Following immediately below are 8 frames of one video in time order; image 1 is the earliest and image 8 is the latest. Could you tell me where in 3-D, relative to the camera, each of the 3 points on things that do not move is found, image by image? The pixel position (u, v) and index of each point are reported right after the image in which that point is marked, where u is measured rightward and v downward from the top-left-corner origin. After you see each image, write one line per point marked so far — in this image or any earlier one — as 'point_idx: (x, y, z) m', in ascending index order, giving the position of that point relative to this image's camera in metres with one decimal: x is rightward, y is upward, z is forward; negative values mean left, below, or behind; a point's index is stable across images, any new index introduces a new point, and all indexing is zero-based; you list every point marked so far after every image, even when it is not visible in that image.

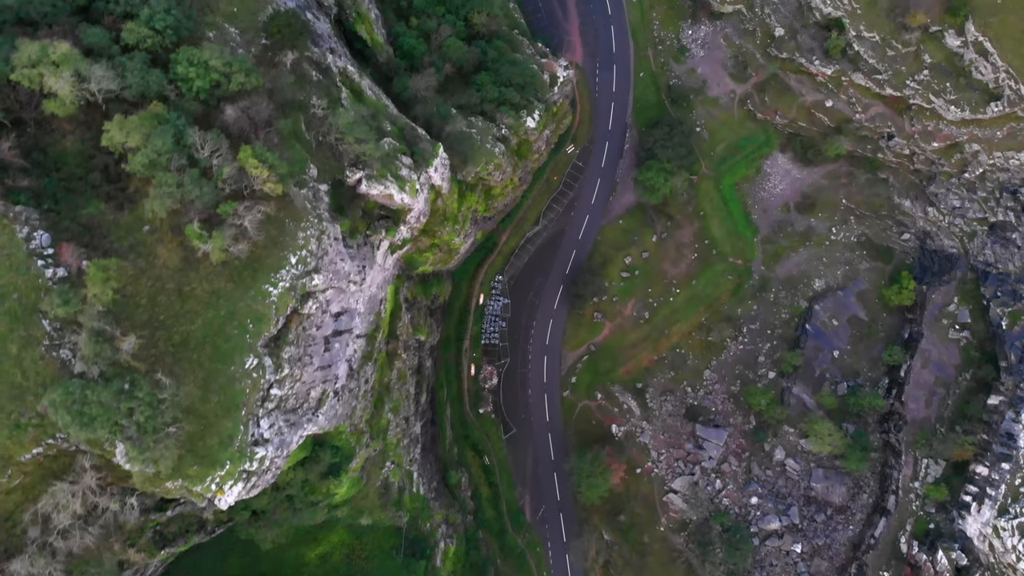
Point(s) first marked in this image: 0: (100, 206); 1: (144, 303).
0: (-10.5, +2.1, +18.4) m
1: (-9.3, -0.4, +18.1) m
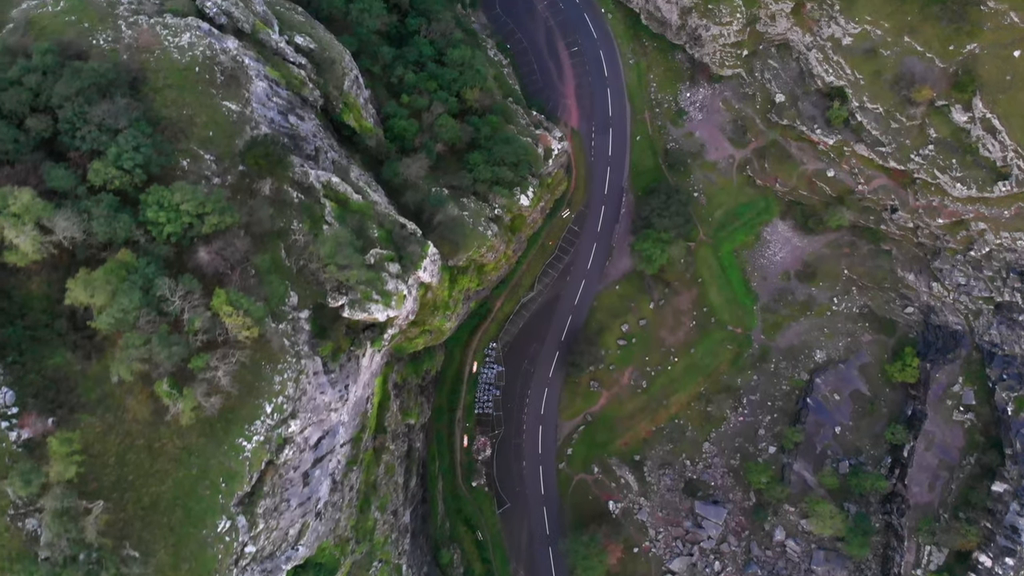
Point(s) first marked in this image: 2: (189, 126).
0: (-10.9, -1.6, +17.5) m
1: (-9.6, -4.2, +17.3) m
2: (-8.8, +4.4, +19.7) m
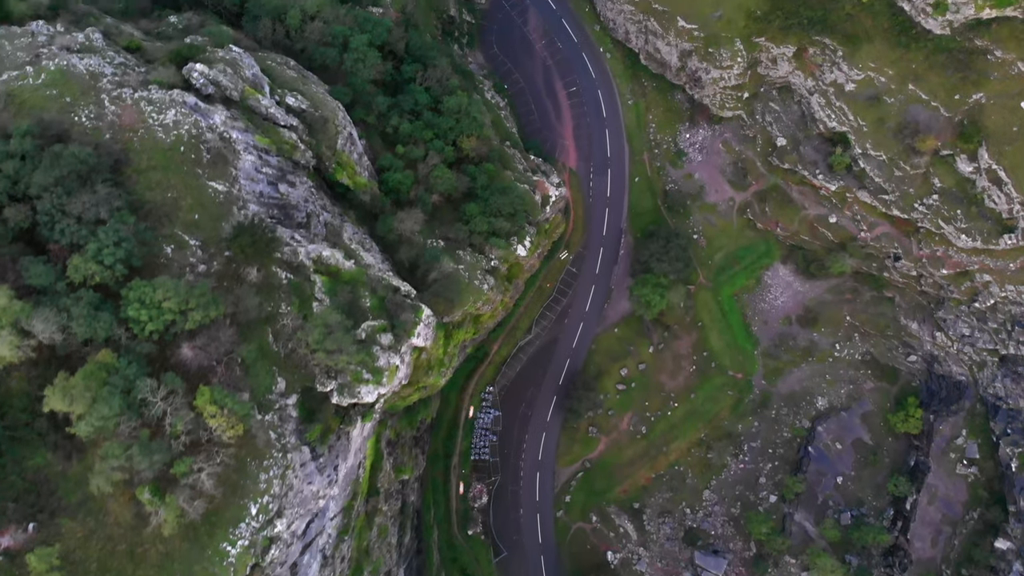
0: (-11.0, -4.0, +17.0) m
1: (-9.8, -6.5, +16.7) m
2: (-9.0, +2.1, +19.1) m
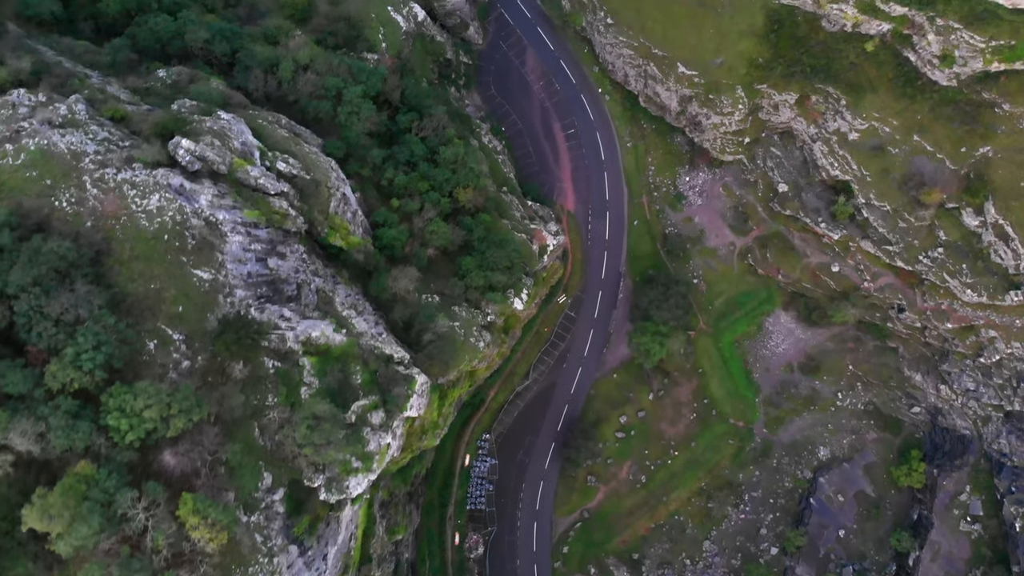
0: (-11.2, -6.4, +16.4) m
1: (-9.9, -9.0, +16.2) m
2: (-9.1, -0.4, +18.5) m
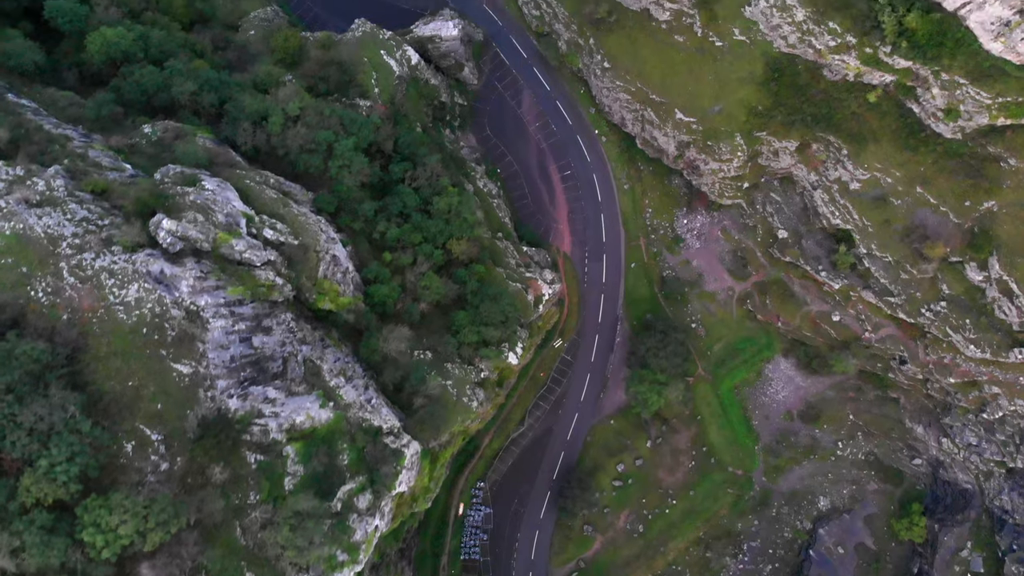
0: (-11.4, -8.8, +15.9) m
1: (-10.2, -11.4, +15.7) m
2: (-9.4, -2.8, +18.0) m
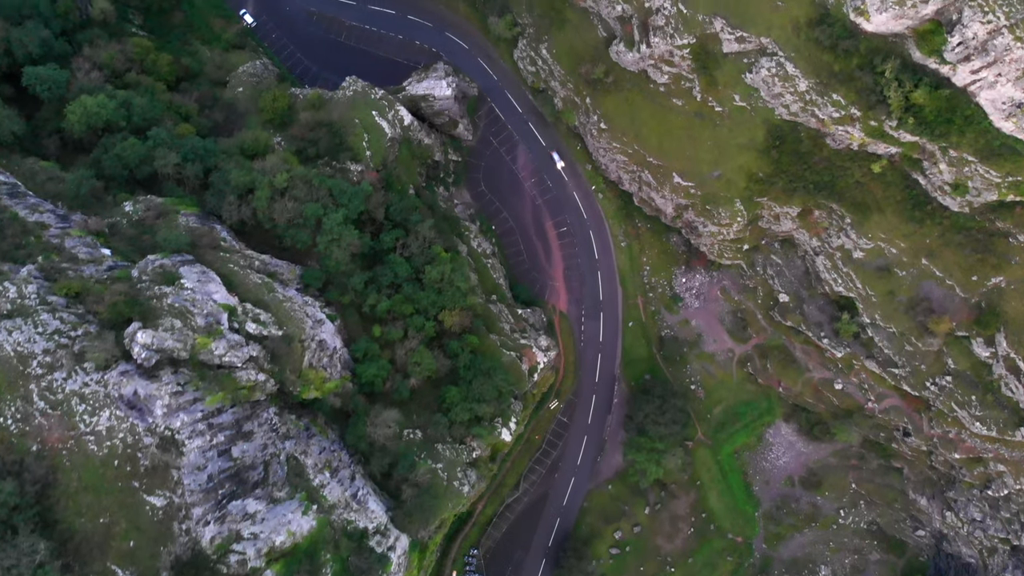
0: (-11.8, -12.0, +15.2) m
1: (-10.5, -14.6, +15.0) m
2: (-9.7, -6.0, +17.2) m
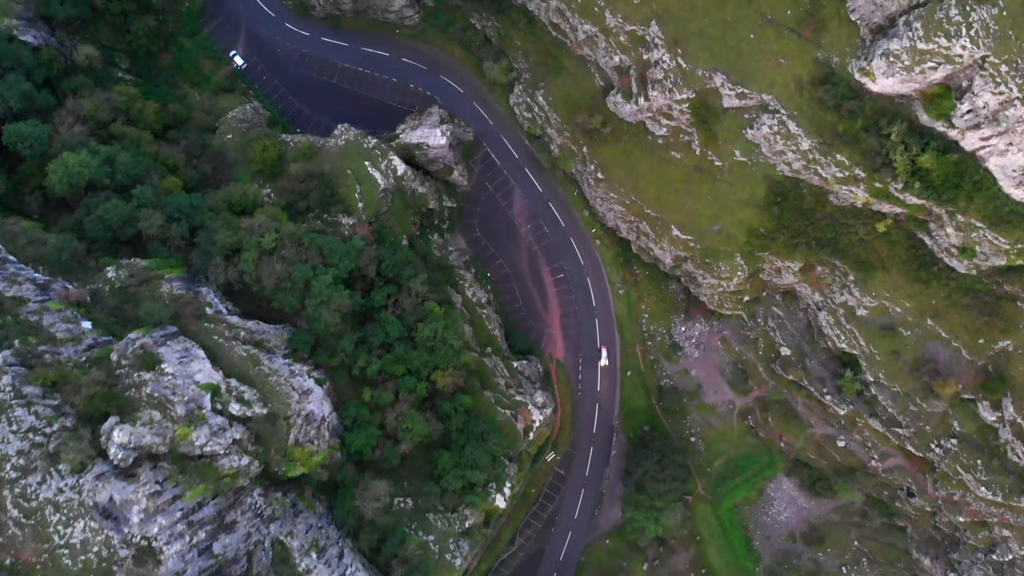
0: (-12.0, -14.6, +14.6) m
1: (-10.8, -17.2, +14.4) m
2: (-10.0, -8.5, +16.6) m
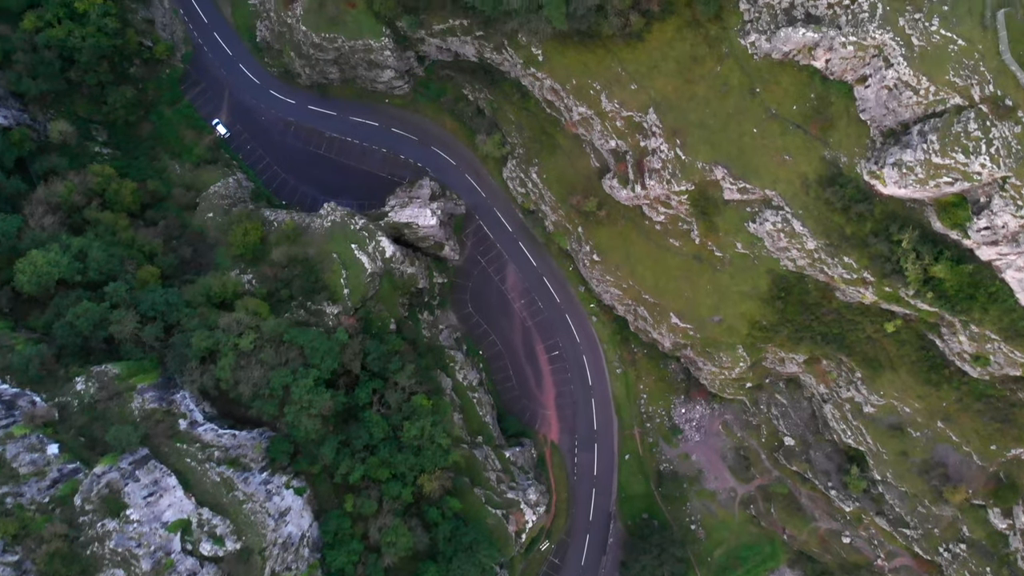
0: (-12.5, -18.6, +13.6) m
1: (-11.2, -21.2, +13.5) m
2: (-10.4, -12.5, +15.5) m
